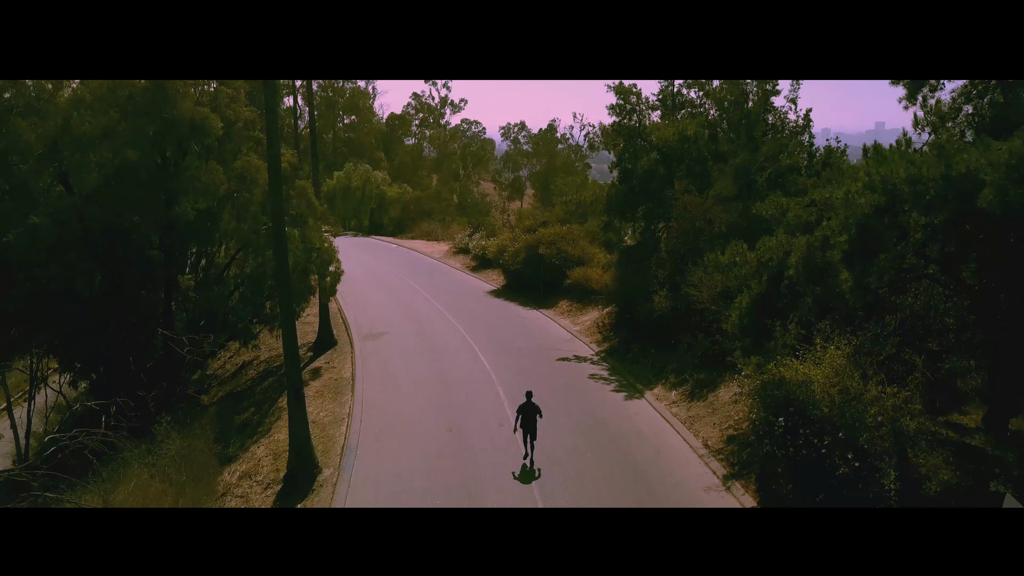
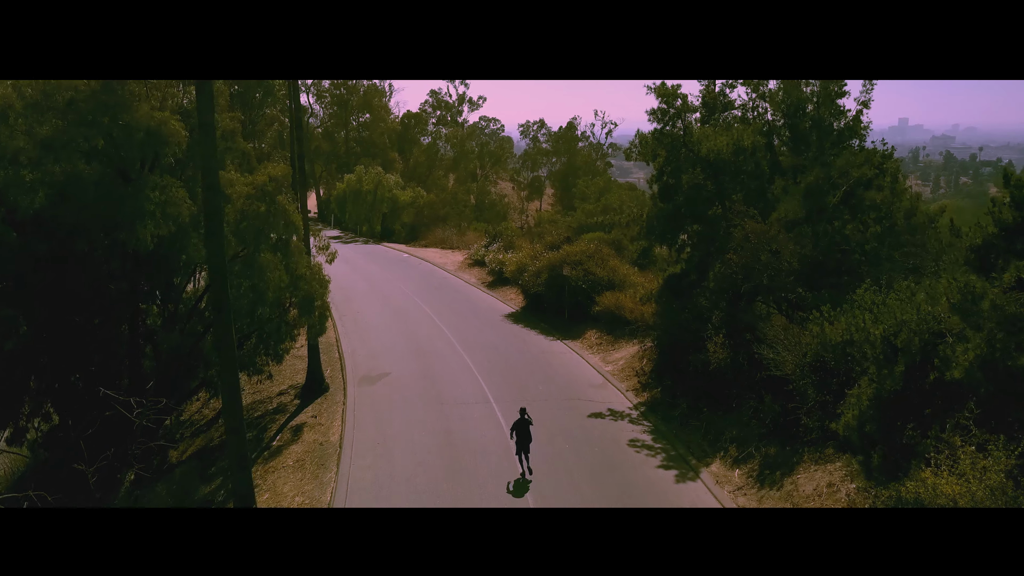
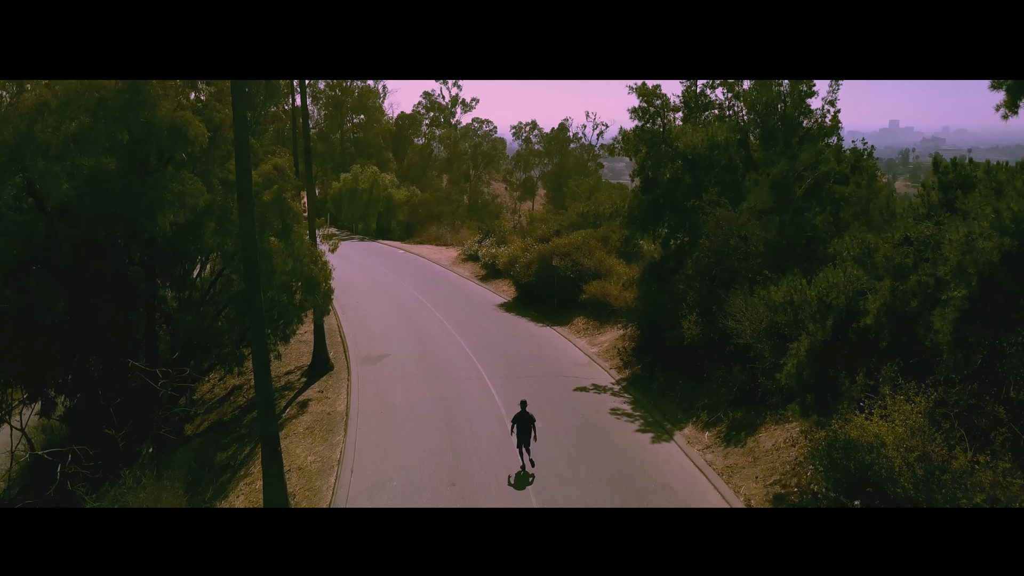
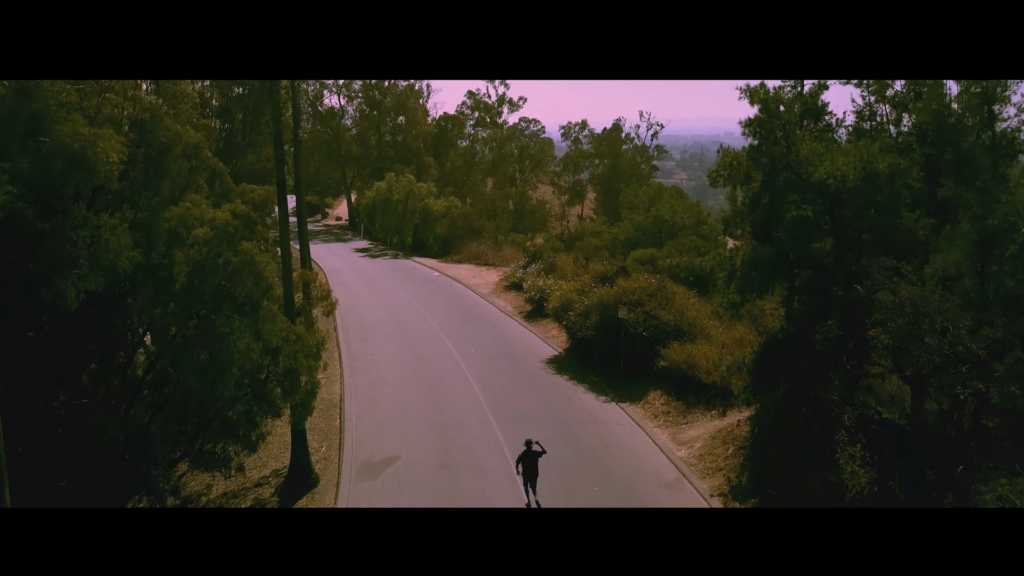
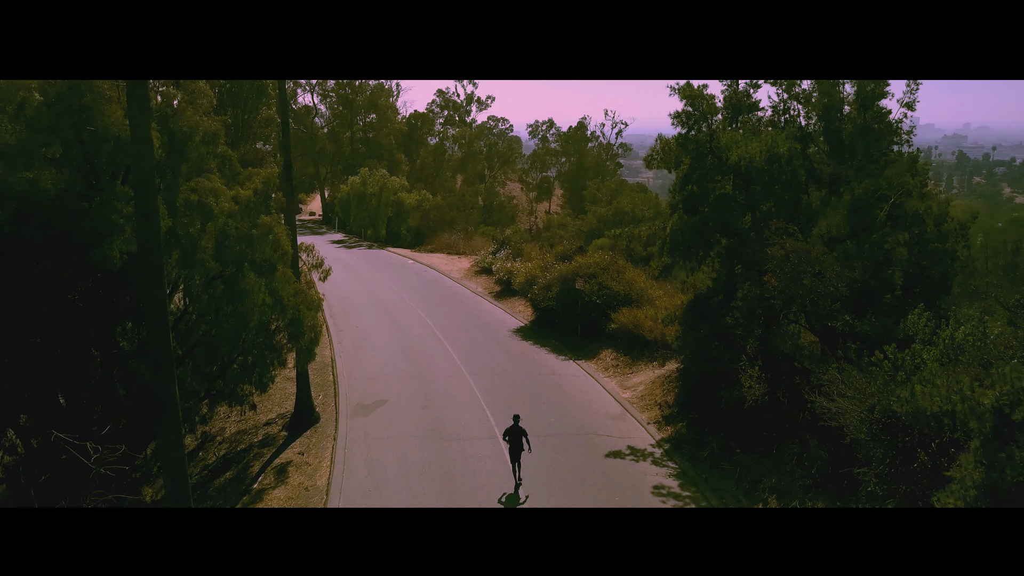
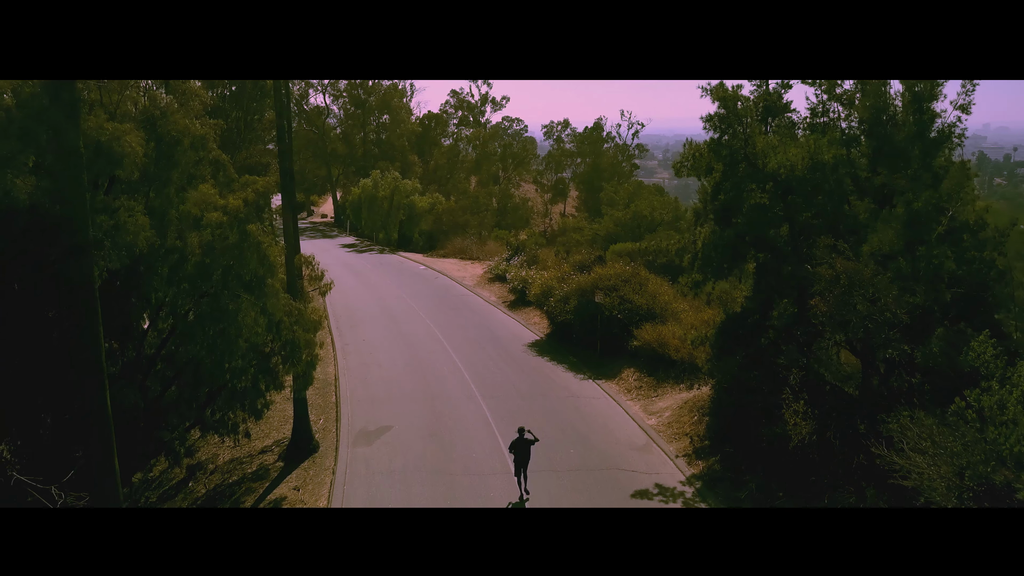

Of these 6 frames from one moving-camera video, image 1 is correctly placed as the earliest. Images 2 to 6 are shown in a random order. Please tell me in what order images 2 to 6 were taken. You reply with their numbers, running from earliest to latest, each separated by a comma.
3, 2, 5, 6, 4
